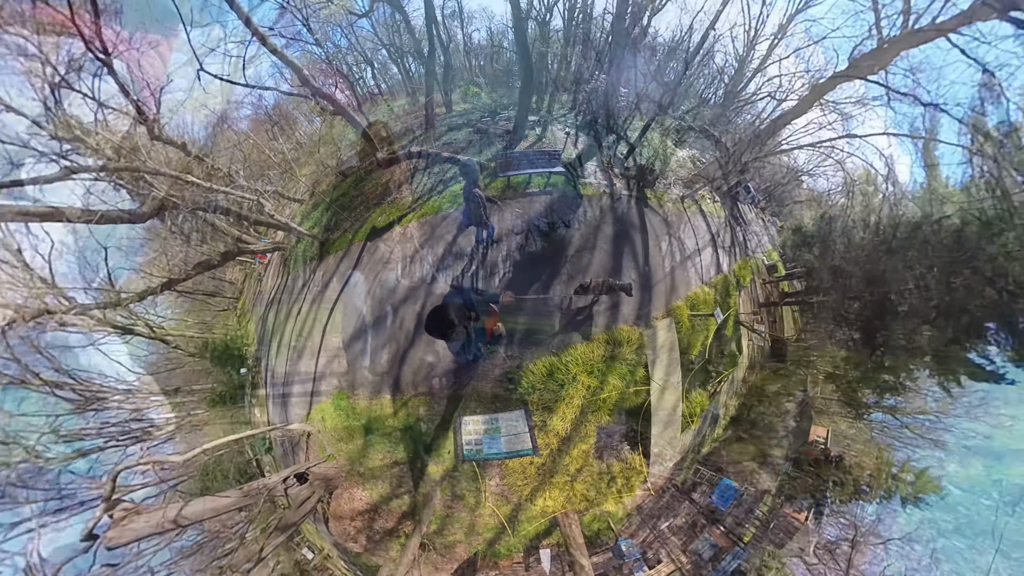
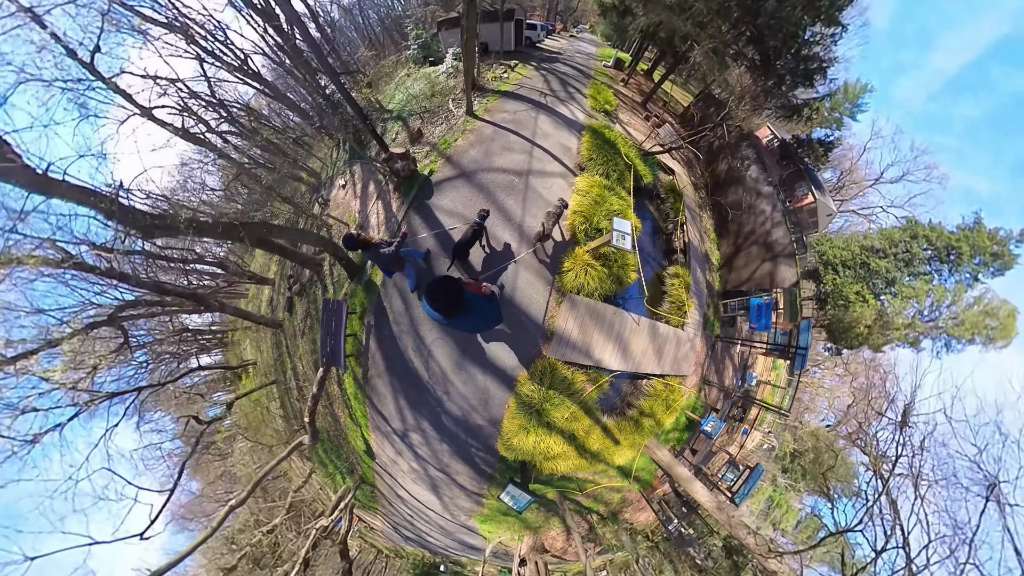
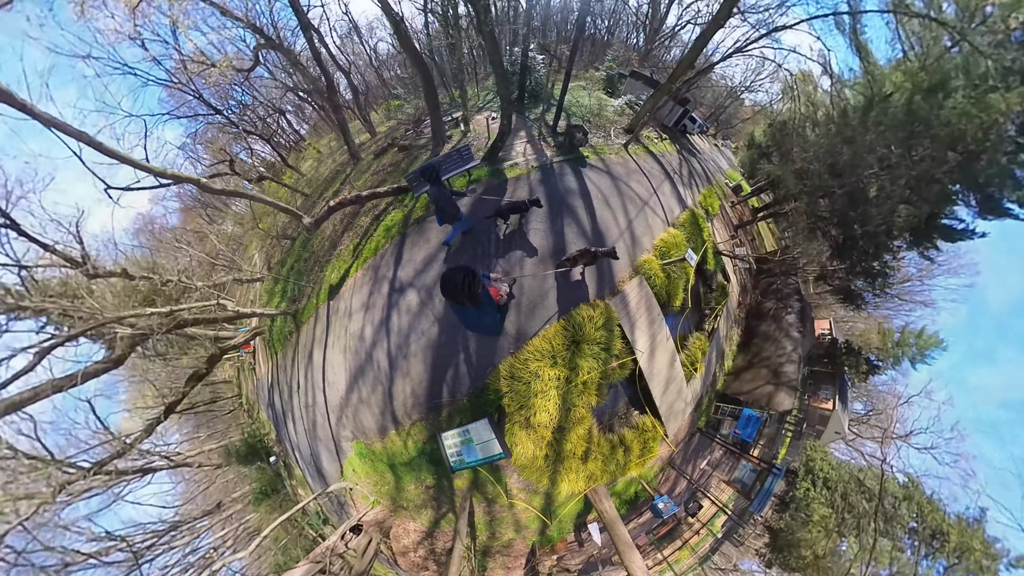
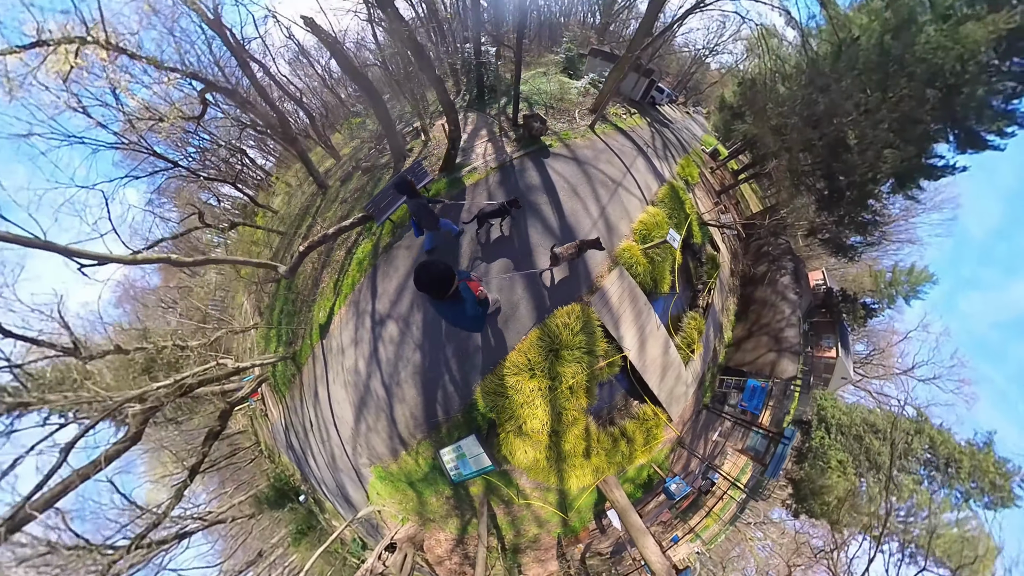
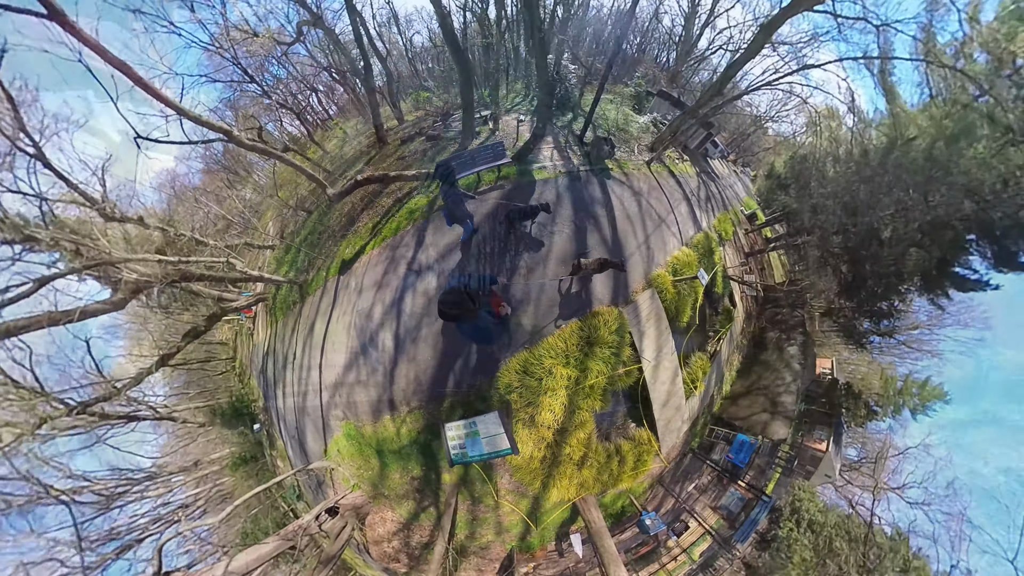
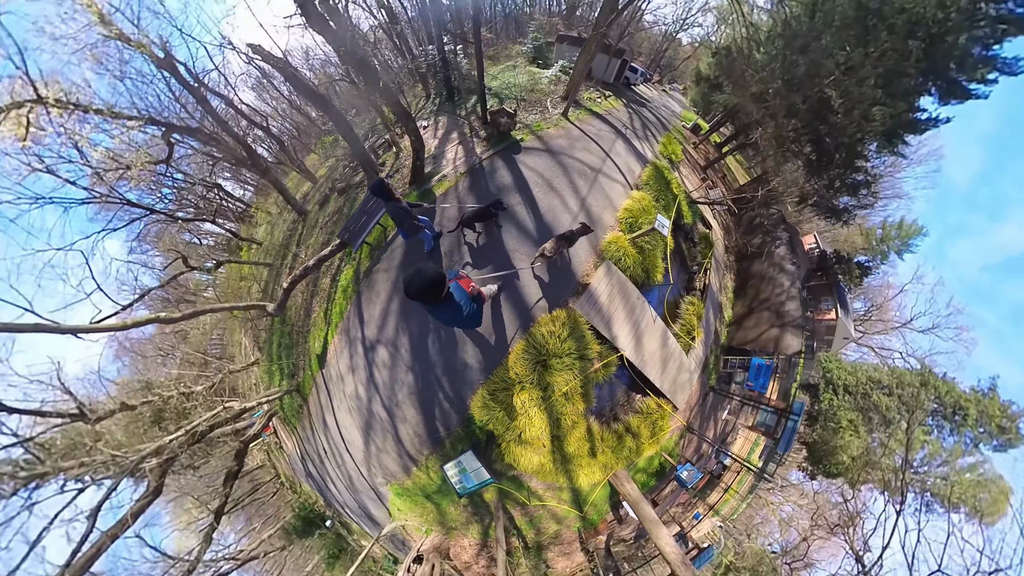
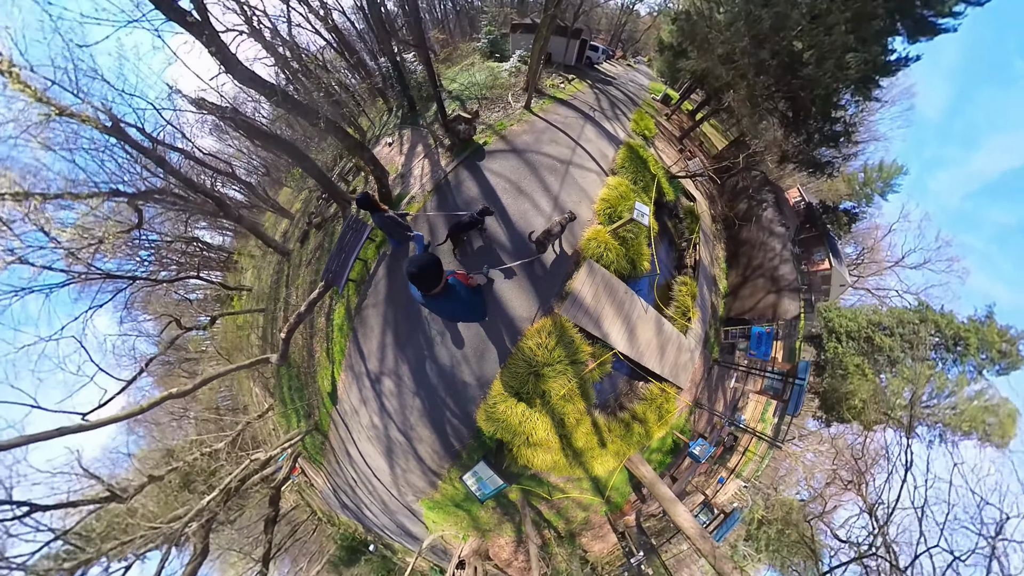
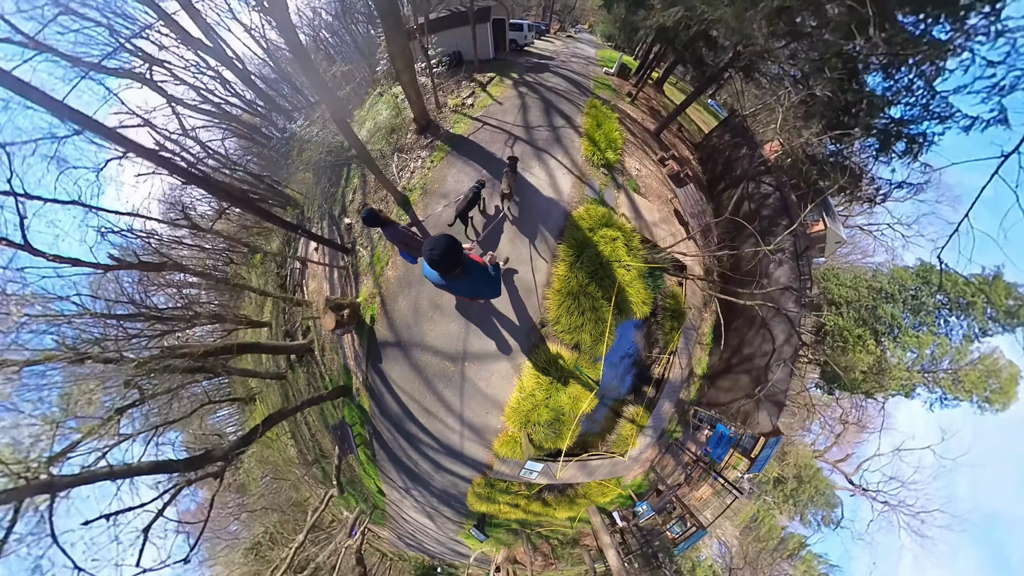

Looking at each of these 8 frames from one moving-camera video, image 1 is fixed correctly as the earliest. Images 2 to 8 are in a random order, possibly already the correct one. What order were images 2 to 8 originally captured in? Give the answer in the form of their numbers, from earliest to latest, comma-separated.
5, 3, 4, 6, 7, 2, 8
